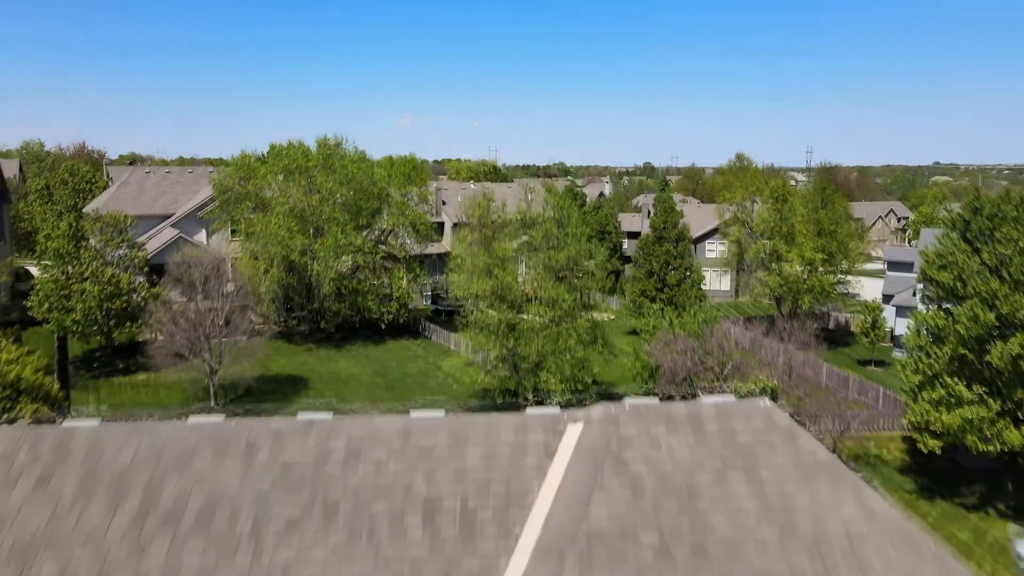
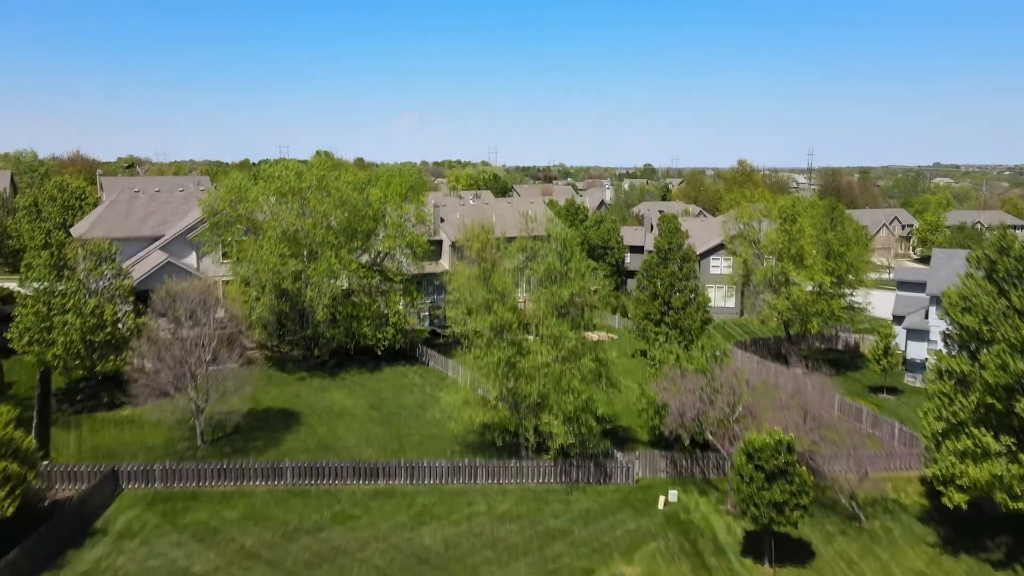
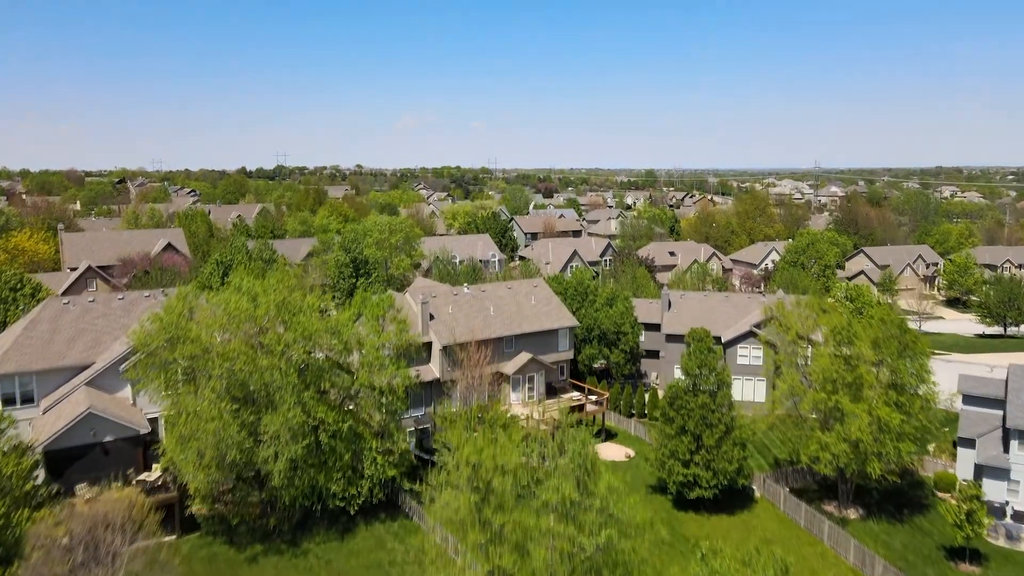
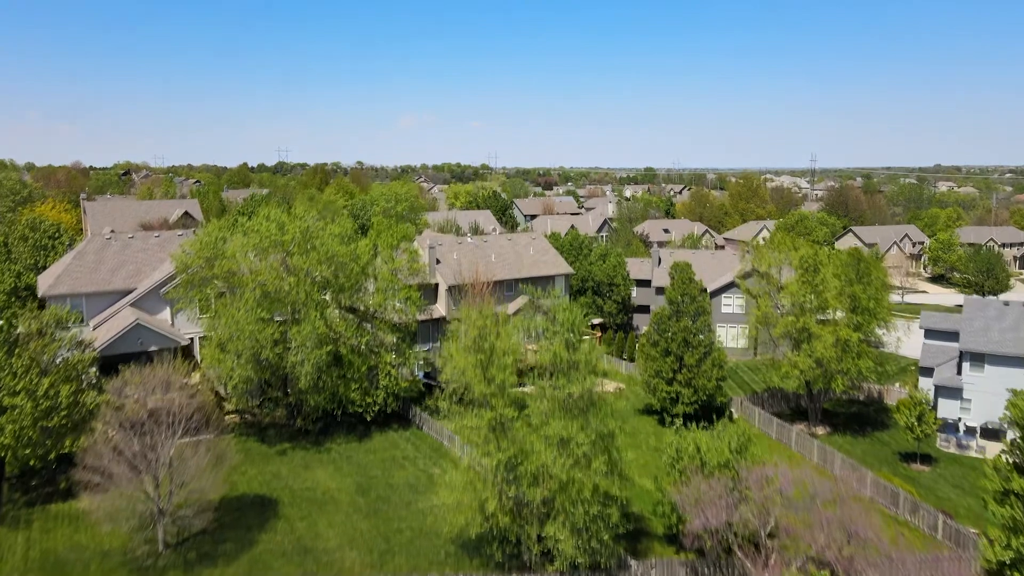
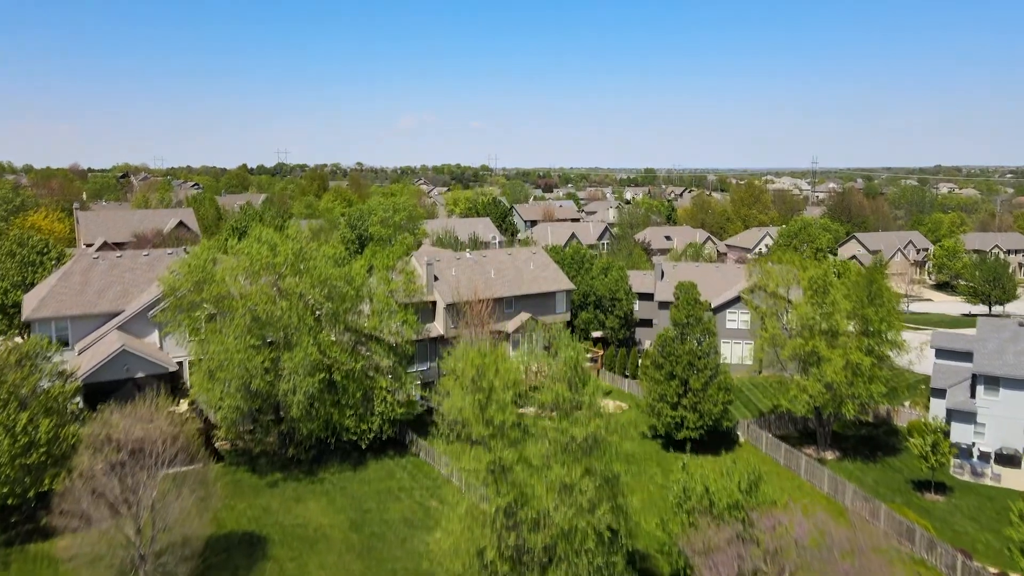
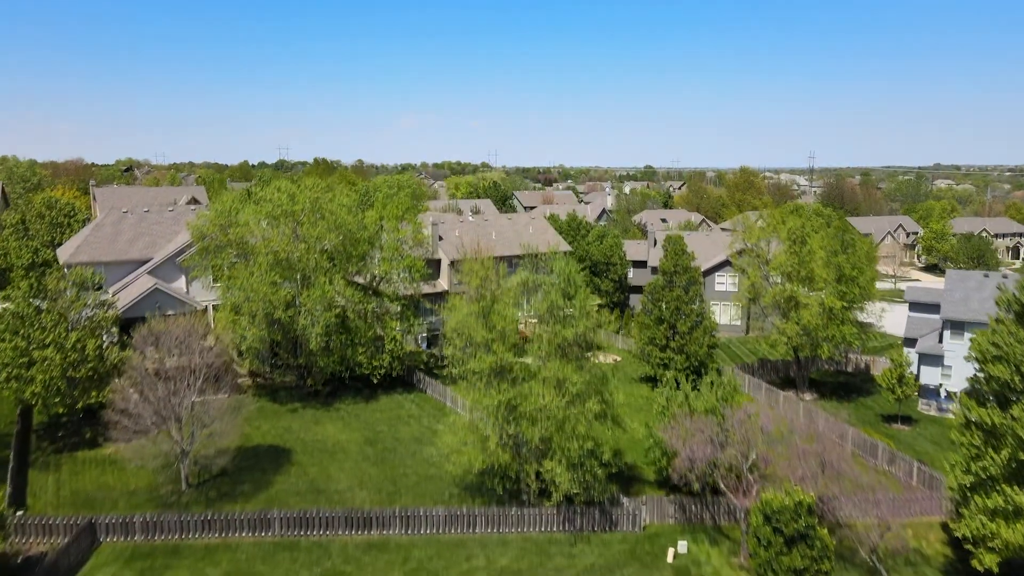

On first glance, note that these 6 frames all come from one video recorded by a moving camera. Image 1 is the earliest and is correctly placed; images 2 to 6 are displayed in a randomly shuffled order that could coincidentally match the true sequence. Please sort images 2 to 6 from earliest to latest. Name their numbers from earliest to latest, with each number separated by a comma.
2, 6, 4, 5, 3
